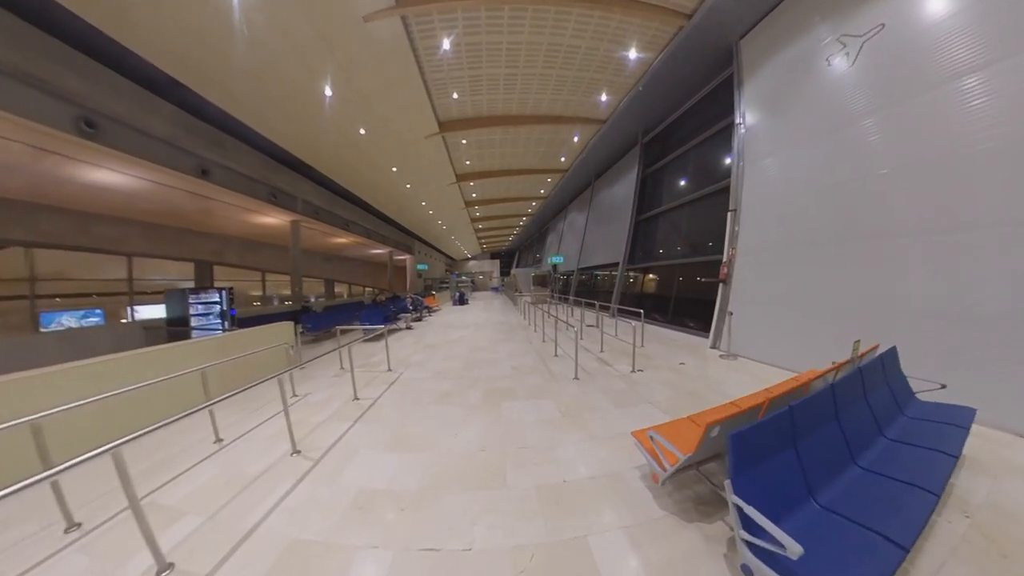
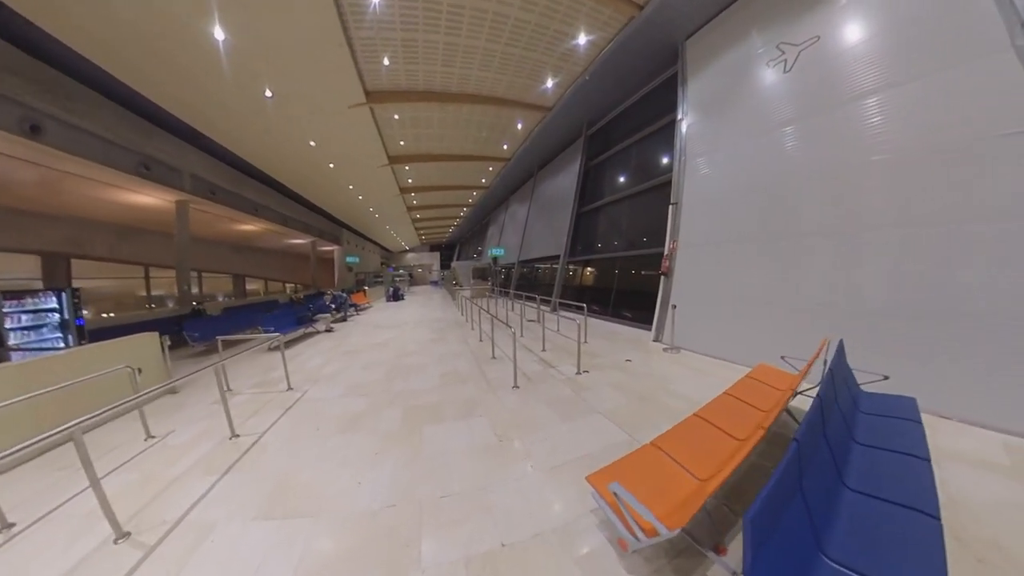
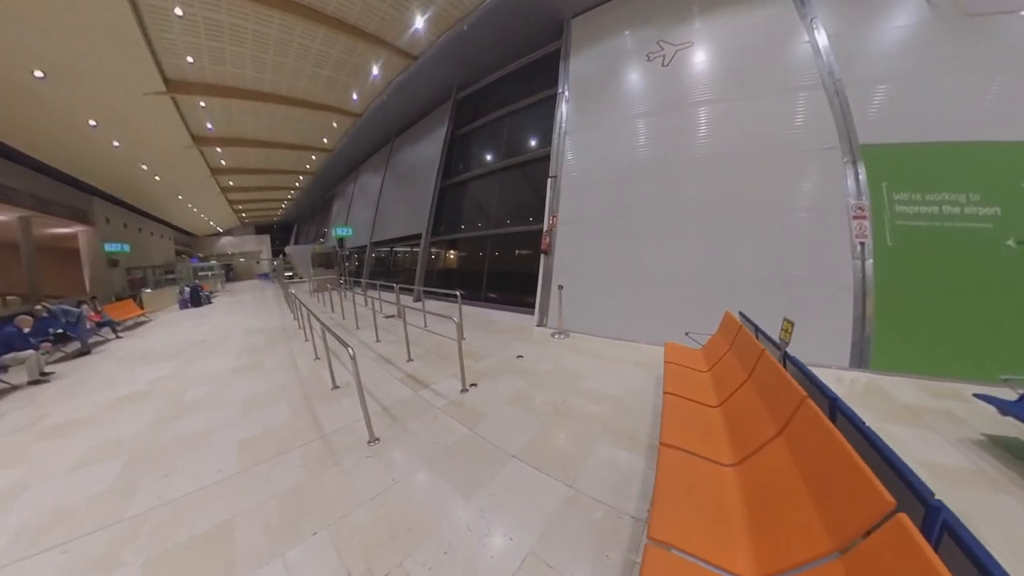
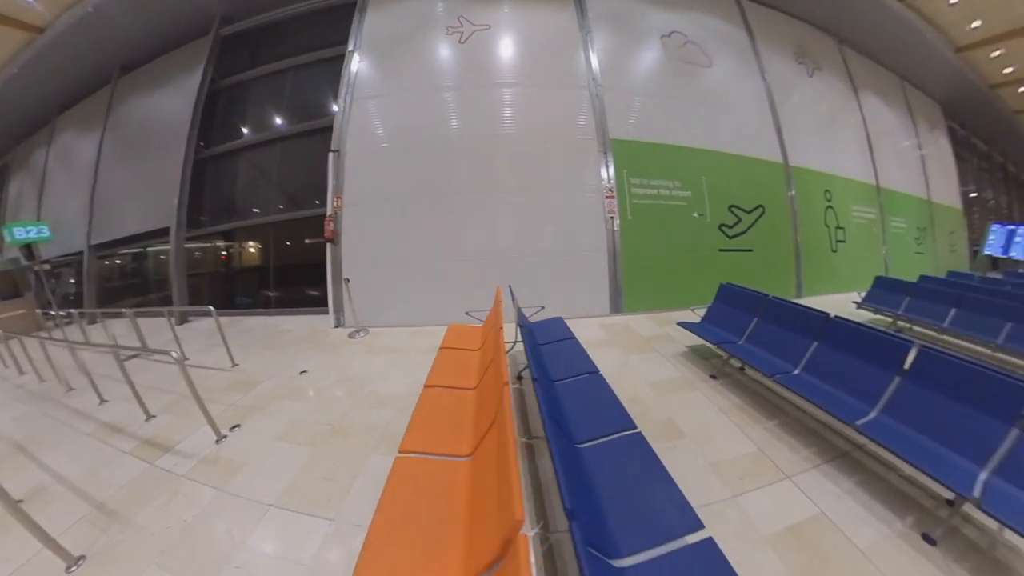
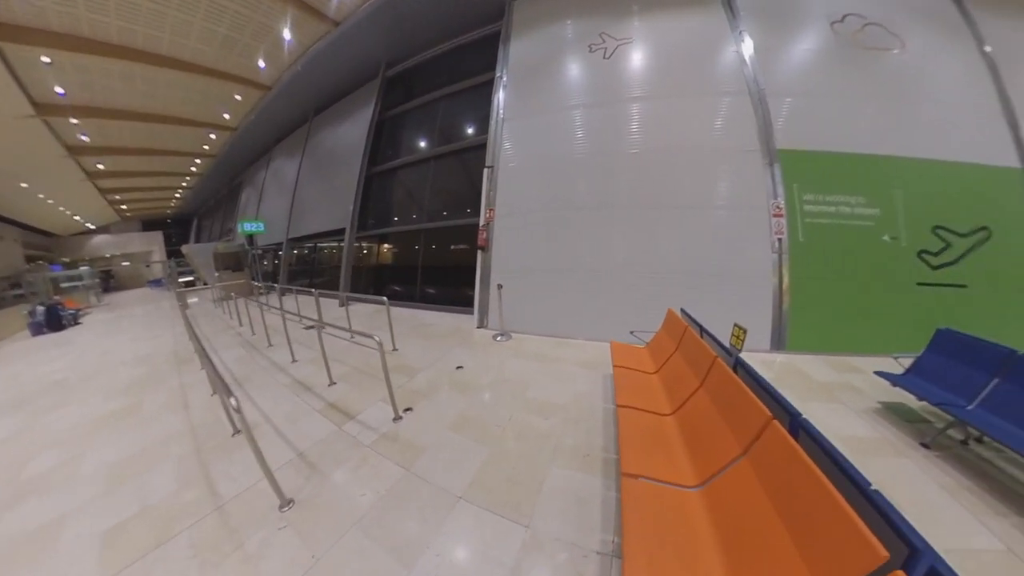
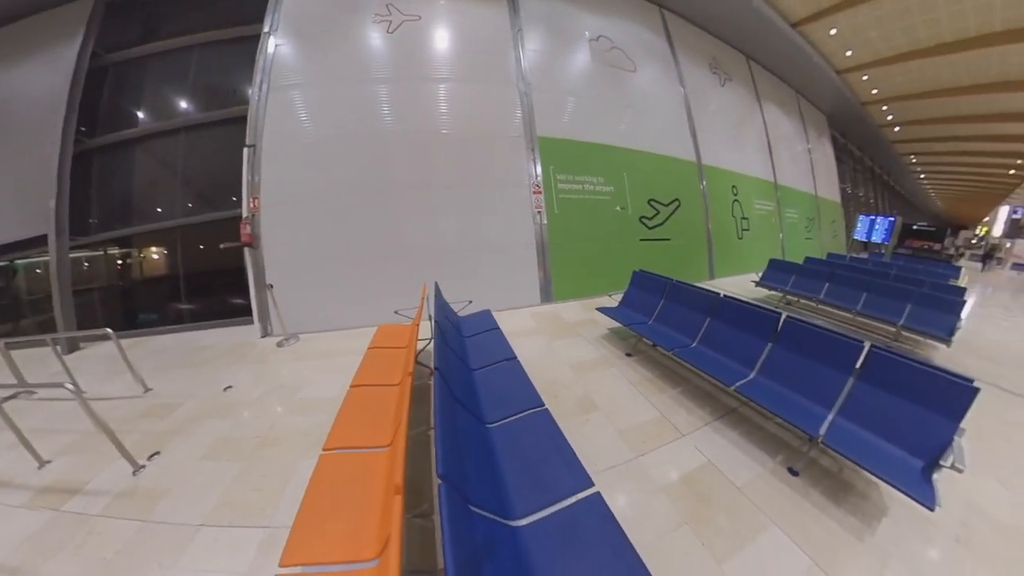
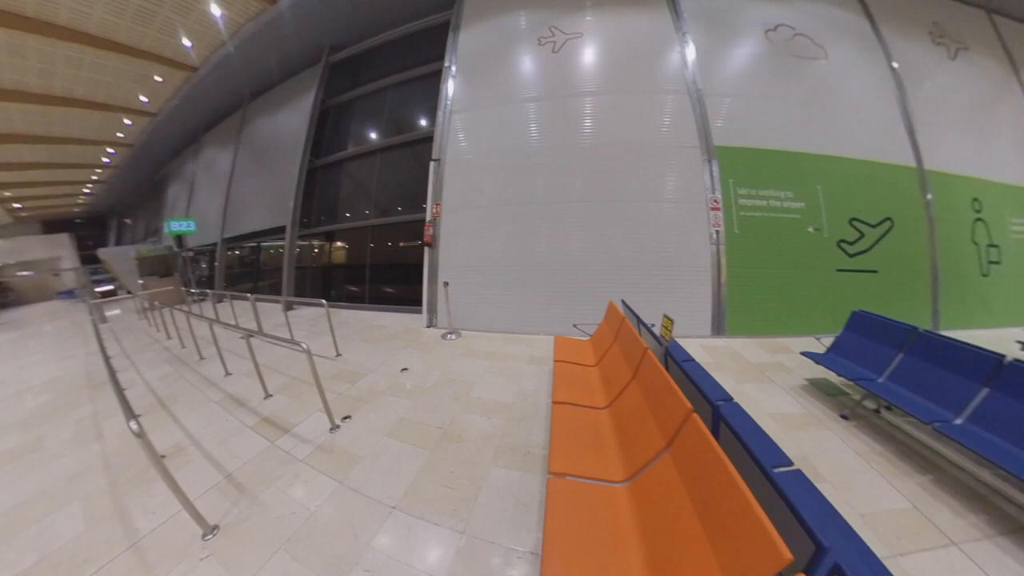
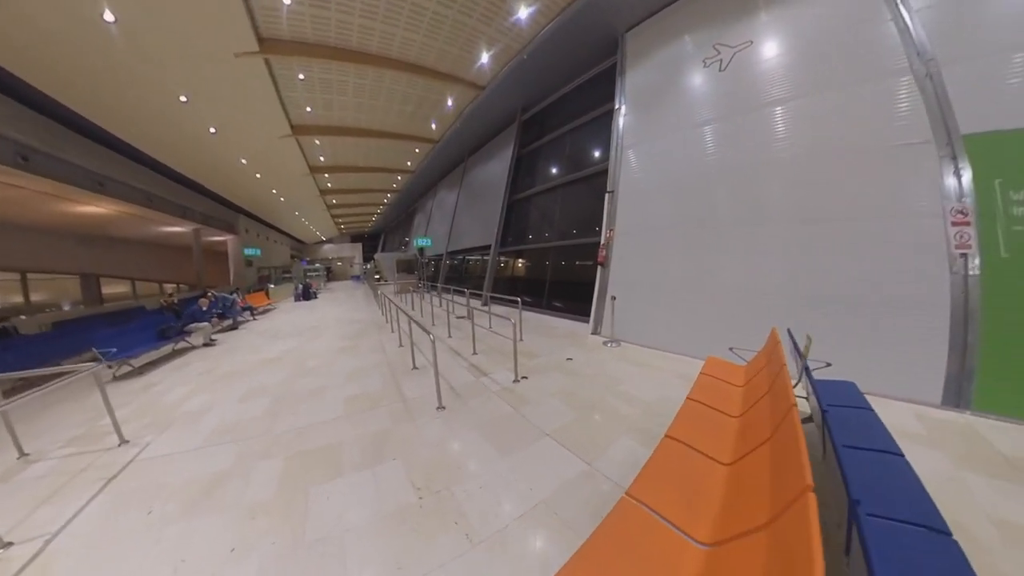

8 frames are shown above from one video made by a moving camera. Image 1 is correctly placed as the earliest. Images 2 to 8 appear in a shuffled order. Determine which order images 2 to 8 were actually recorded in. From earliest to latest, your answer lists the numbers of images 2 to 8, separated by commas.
2, 8, 3, 5, 7, 4, 6
